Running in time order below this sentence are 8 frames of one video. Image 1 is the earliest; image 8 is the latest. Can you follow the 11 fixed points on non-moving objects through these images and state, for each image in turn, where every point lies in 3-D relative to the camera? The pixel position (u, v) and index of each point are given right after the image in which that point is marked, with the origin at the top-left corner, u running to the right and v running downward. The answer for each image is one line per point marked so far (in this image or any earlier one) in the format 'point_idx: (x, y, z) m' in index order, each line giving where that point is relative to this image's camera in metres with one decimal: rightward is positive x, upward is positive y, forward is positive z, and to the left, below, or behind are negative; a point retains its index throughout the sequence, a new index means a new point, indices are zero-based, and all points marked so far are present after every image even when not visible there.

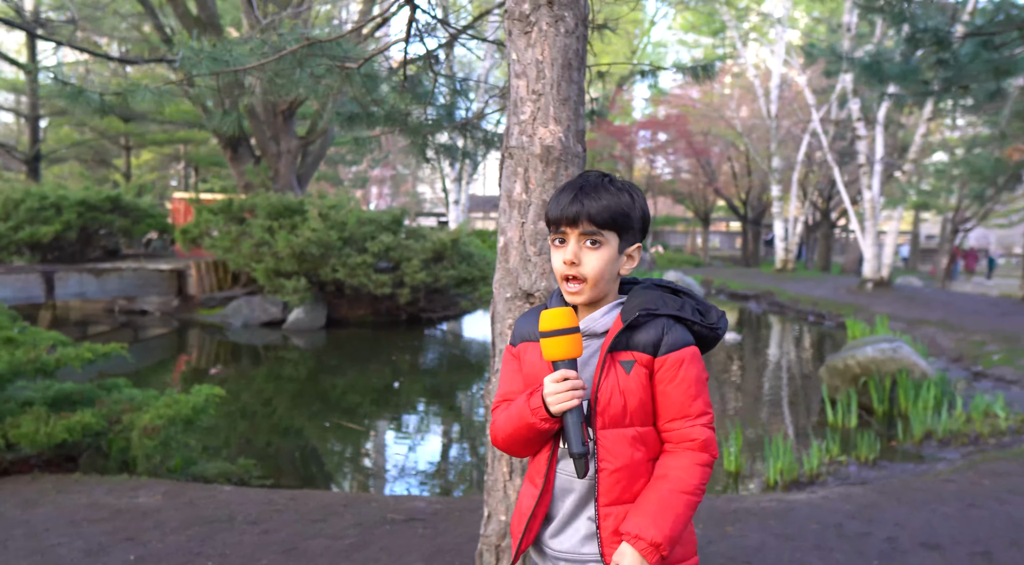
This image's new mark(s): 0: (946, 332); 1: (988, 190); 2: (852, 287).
0: (+6.2, -0.7, +11.3) m
1: (+10.0, +2.0, +16.7) m
2: (+7.4, -0.1, +17.1) m
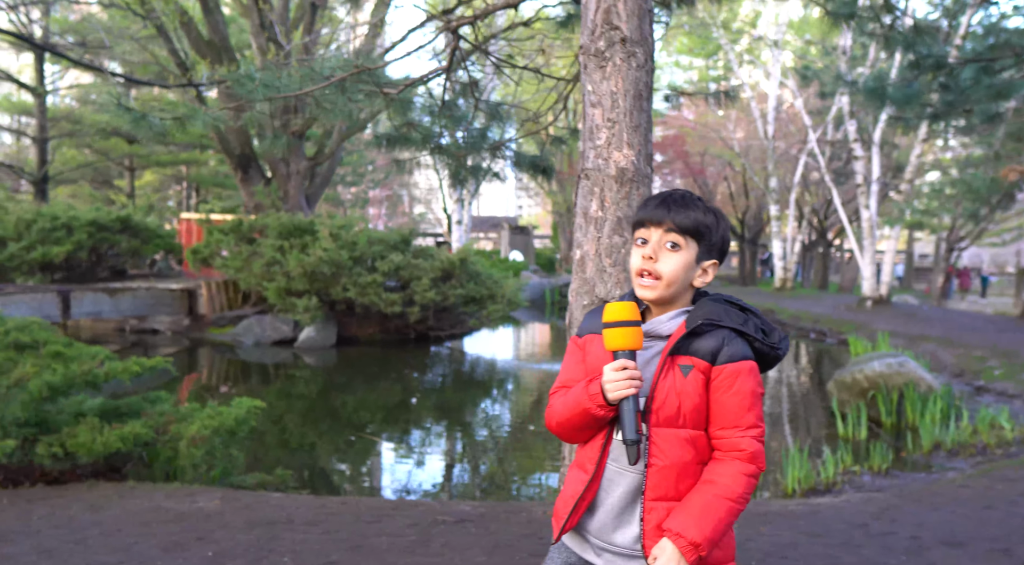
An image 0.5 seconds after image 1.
0: (+6.3, -0.9, +11.5) m
1: (+10.1, +1.6, +17.1) m
2: (+7.5, -0.5, +17.4) m
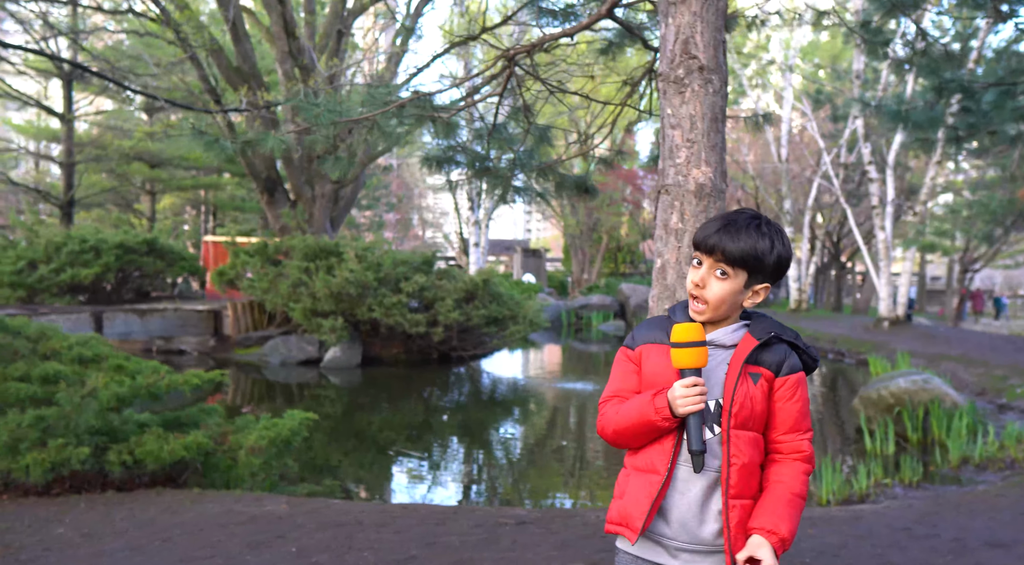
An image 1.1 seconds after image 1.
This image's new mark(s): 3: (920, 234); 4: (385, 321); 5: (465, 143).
0: (+6.7, -1.2, +11.6) m
1: (+10.5, +1.1, +17.2) m
2: (+7.9, -1.0, +17.5) m
3: (+8.8, +1.0, +17.1) m
4: (-2.1, -0.6, +13.1) m
5: (-0.2, +1.0, +5.4) m
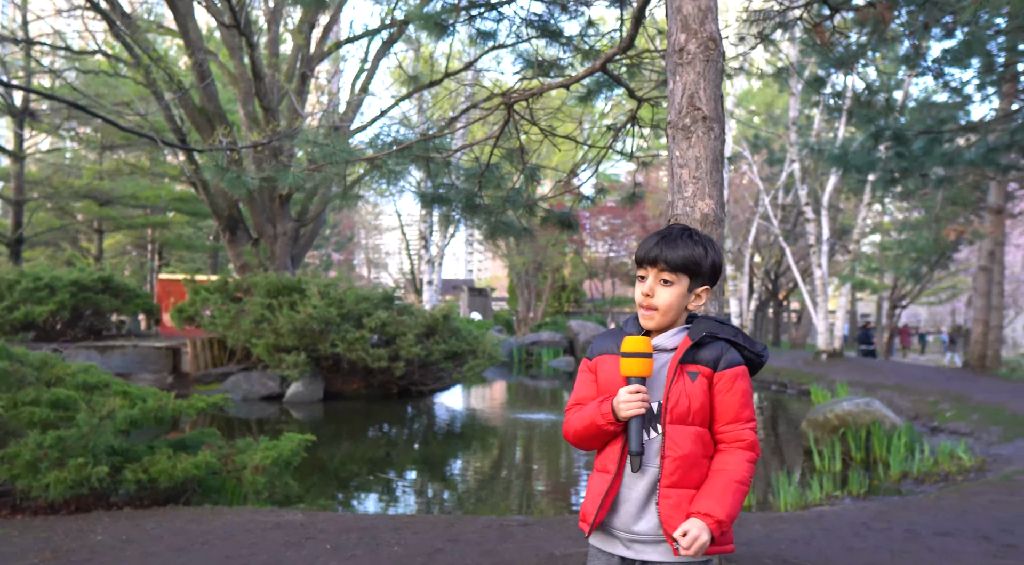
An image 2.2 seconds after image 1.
0: (+6.1, -1.8, +12.4) m
1: (+9.5, +0.3, +18.4) m
2: (+6.9, -1.8, +18.4) m
3: (+7.8, +0.2, +18.2) m
4: (-2.8, -1.2, +13.3) m
5: (-0.3, +0.8, +5.8) m
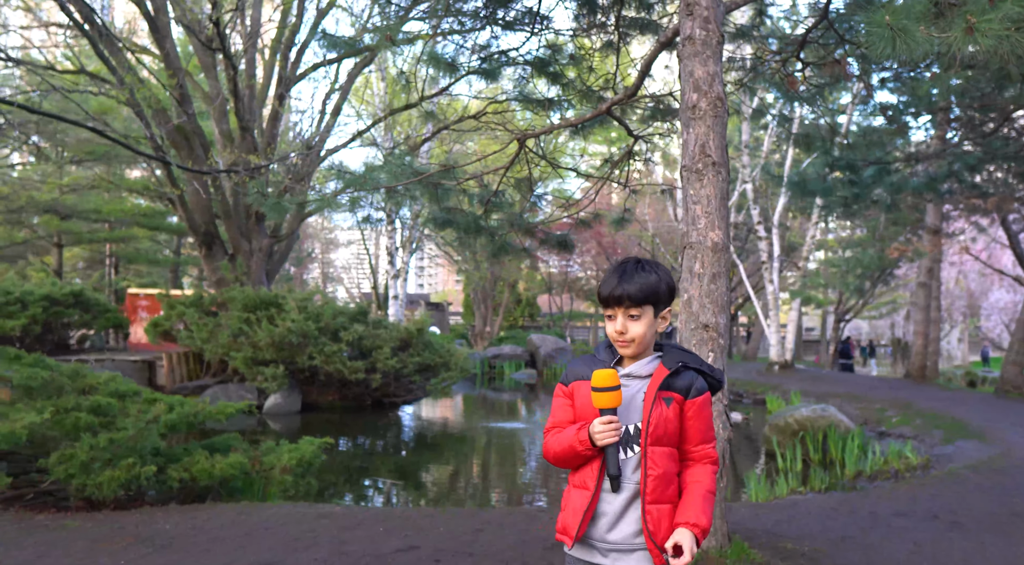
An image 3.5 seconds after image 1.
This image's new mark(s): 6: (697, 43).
0: (+5.7, -2.0, +13.3) m
1: (+8.7, 0.0, +19.5) m
2: (+6.1, -2.1, +19.3) m
3: (+7.0, -0.1, +19.2) m
4: (-3.2, -1.5, +13.6) m
5: (-0.3, +0.6, +6.4) m
6: (+0.9, +1.2, +4.0) m
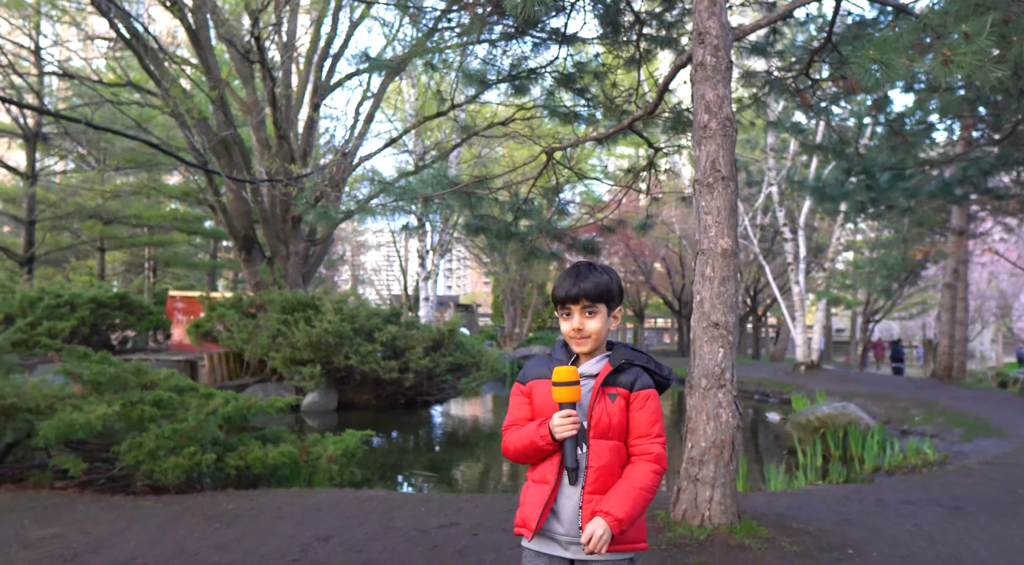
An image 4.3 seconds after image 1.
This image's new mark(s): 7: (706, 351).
0: (+6.2, -2.0, +13.5) m
1: (+9.4, 0.0, +19.6) m
2: (+6.8, -2.2, +19.4) m
3: (+7.7, -0.1, +19.3) m
4: (-2.7, -1.5, +14.1) m
5: (-0.1, +0.6, +6.8) m
6: (+1.1, +1.2, +4.3) m
7: (+1.0, -0.4, +4.2) m
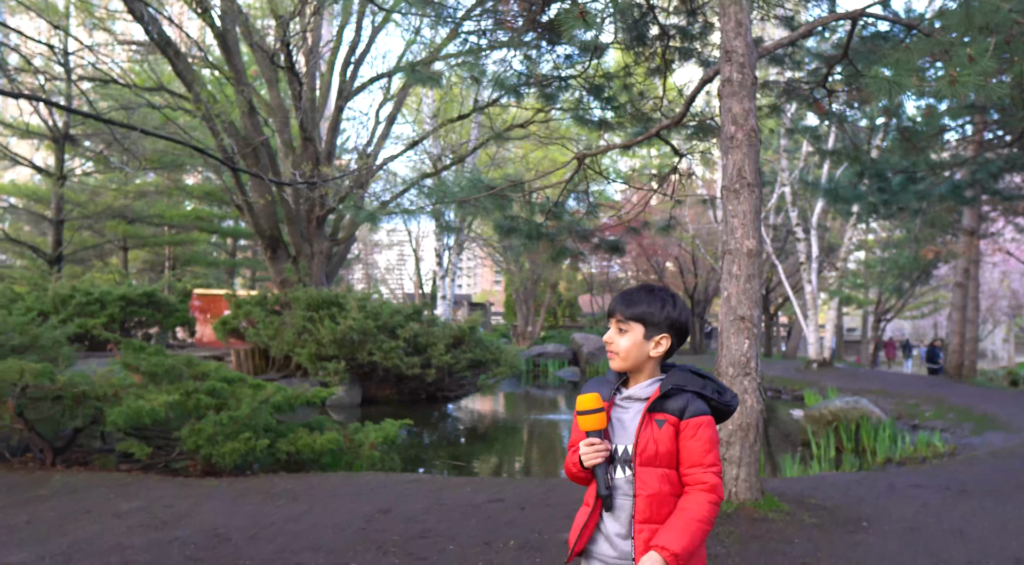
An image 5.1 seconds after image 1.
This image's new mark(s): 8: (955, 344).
0: (+6.5, -2.0, +13.8) m
1: (+9.8, 0.0, +19.8) m
2: (+7.2, -2.1, +19.7) m
3: (+8.1, -0.1, +19.6) m
4: (-2.4, -1.5, +14.5) m
5: (+0.2, +0.6, +7.1) m
6: (+1.3, +1.2, +4.7) m
7: (+1.3, -0.3, +4.5) m
8: (+9.3, -1.3, +16.6) m
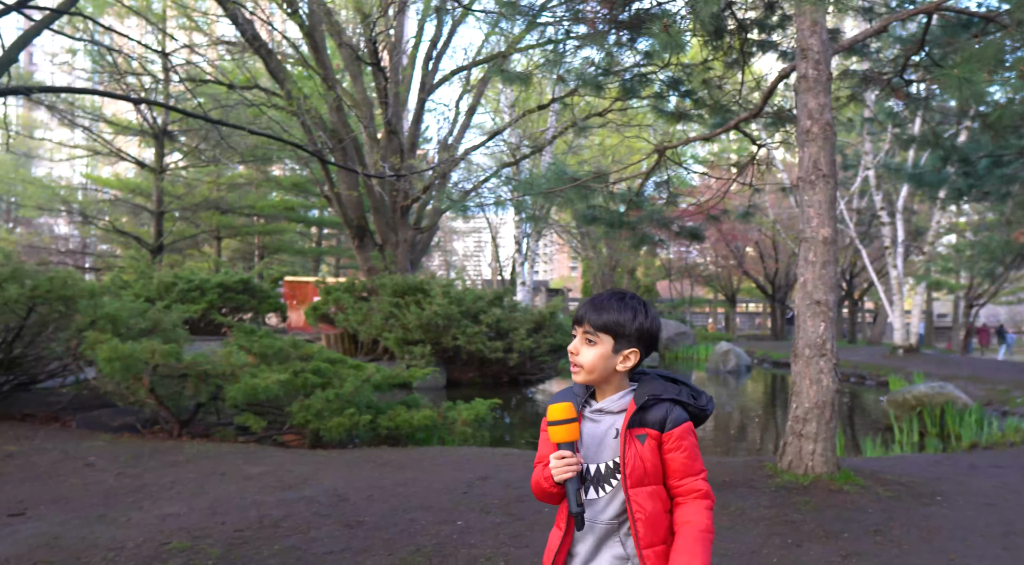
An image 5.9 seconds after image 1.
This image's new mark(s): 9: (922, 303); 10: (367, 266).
0: (+7.9, -1.7, +13.5) m
1: (+11.7, +0.4, +19.2) m
2: (+9.1, -1.8, +19.3) m
3: (+10.0, +0.3, +19.1) m
4: (-0.9, -1.2, +15.0) m
5: (+1.0, +0.8, +7.4) m
6: (+1.8, +1.3, +4.8) m
7: (+1.8, -0.3, +4.7) m
8: (+10.9, -1.0, +16.0) m
9: (+10.3, -0.5, +19.9) m
10: (-3.0, +0.3, +16.3) m
